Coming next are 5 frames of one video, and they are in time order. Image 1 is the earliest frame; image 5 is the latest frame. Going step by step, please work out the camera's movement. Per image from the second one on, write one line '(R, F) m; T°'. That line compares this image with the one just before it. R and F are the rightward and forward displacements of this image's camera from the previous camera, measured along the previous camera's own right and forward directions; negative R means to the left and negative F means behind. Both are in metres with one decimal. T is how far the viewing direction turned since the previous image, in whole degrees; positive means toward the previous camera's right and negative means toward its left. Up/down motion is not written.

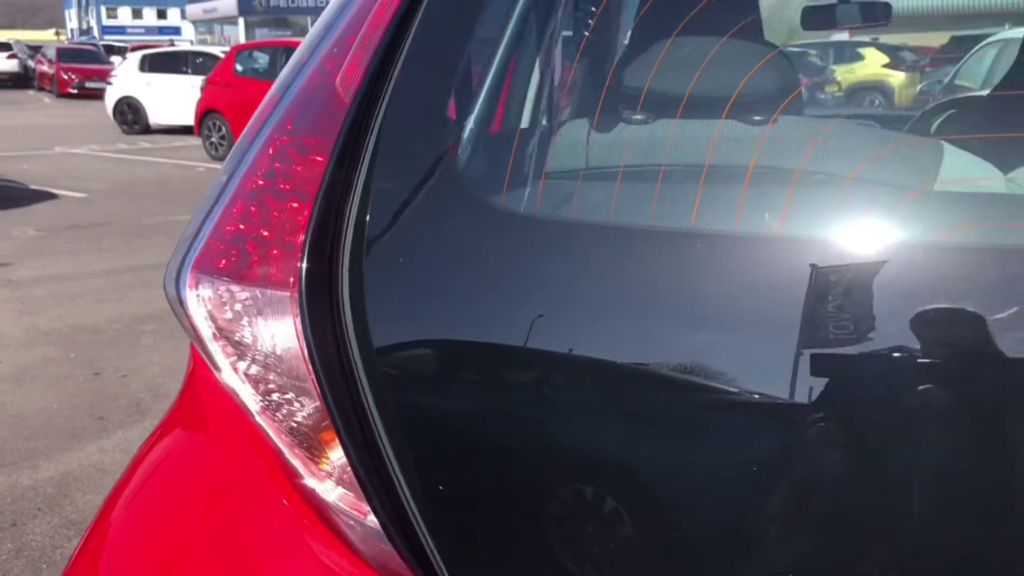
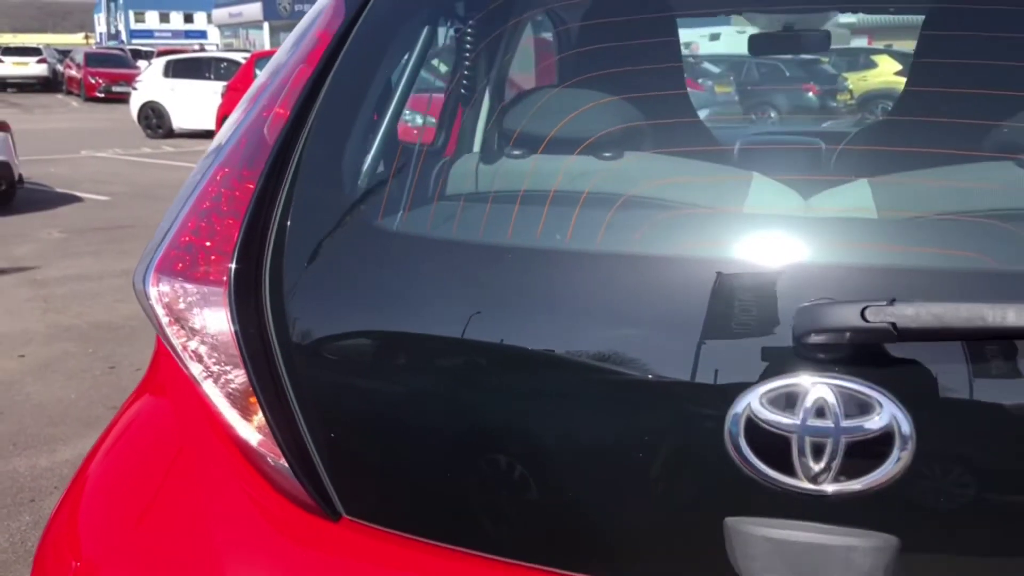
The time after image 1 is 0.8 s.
(+0.2, -0.3) m; -1°
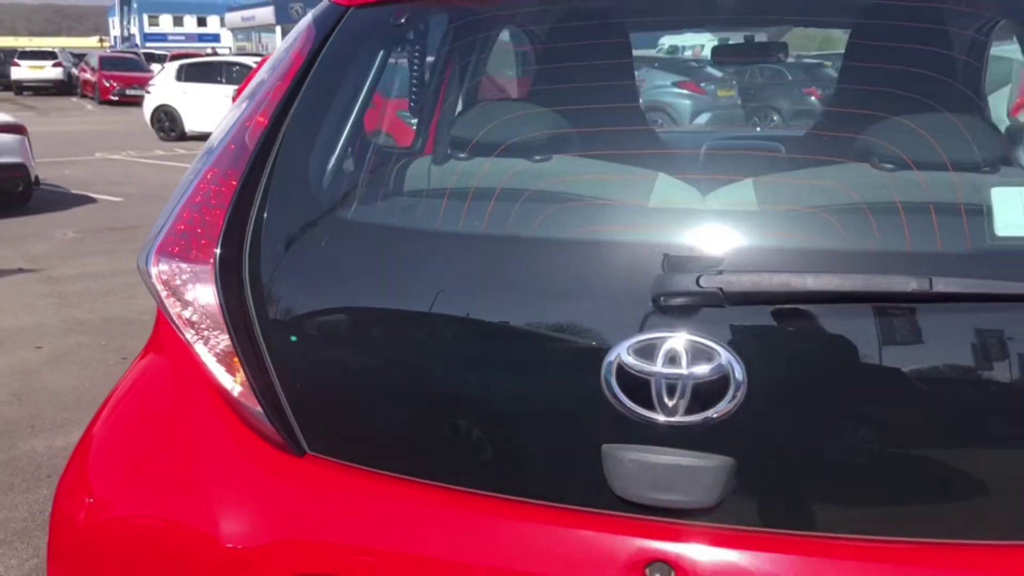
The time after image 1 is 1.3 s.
(+0.1, -0.3) m; -1°
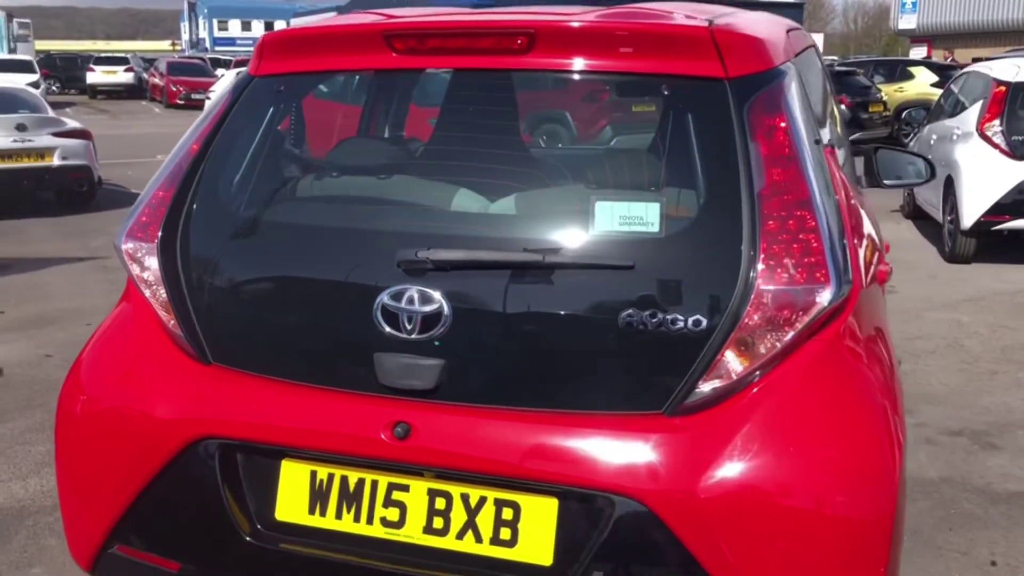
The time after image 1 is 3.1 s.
(+0.5, -0.8) m; -4°
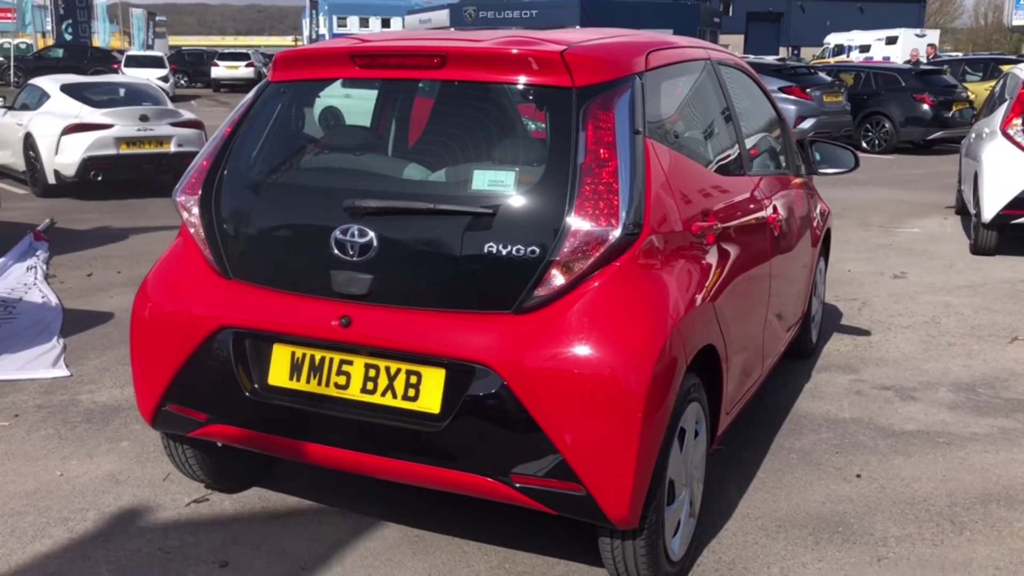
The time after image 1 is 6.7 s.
(+0.6, -0.9) m; -6°
